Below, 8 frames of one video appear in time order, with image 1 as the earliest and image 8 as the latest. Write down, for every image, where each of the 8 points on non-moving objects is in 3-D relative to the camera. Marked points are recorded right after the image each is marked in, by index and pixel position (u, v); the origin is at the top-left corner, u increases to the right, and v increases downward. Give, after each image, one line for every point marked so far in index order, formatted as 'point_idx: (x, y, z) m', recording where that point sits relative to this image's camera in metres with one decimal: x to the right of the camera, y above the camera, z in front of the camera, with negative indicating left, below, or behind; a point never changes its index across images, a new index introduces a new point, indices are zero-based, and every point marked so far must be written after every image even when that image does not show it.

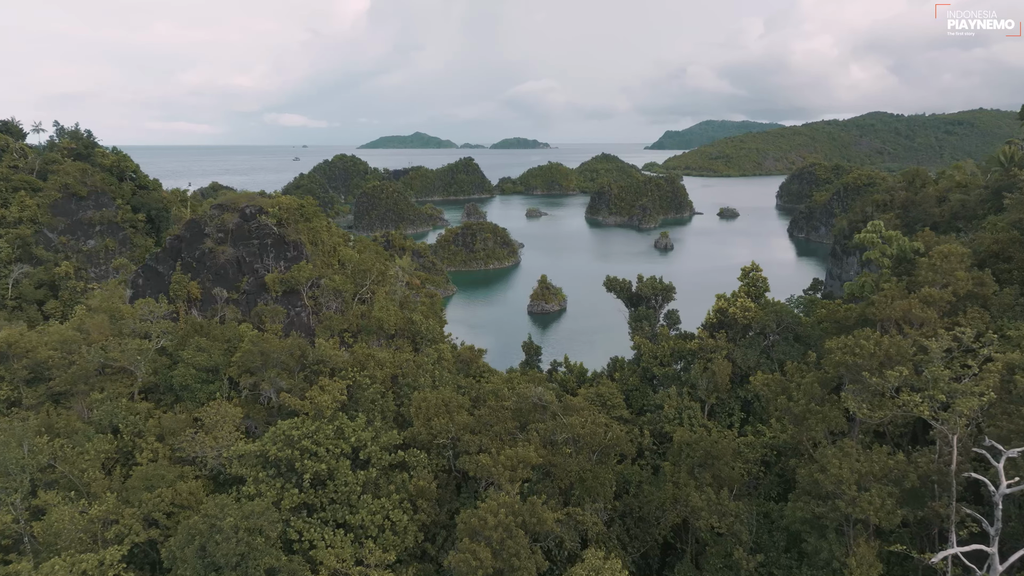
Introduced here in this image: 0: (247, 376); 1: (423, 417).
0: (-6.8, -2.3, +18.3) m
1: (-2.2, -3.2, +17.8) m
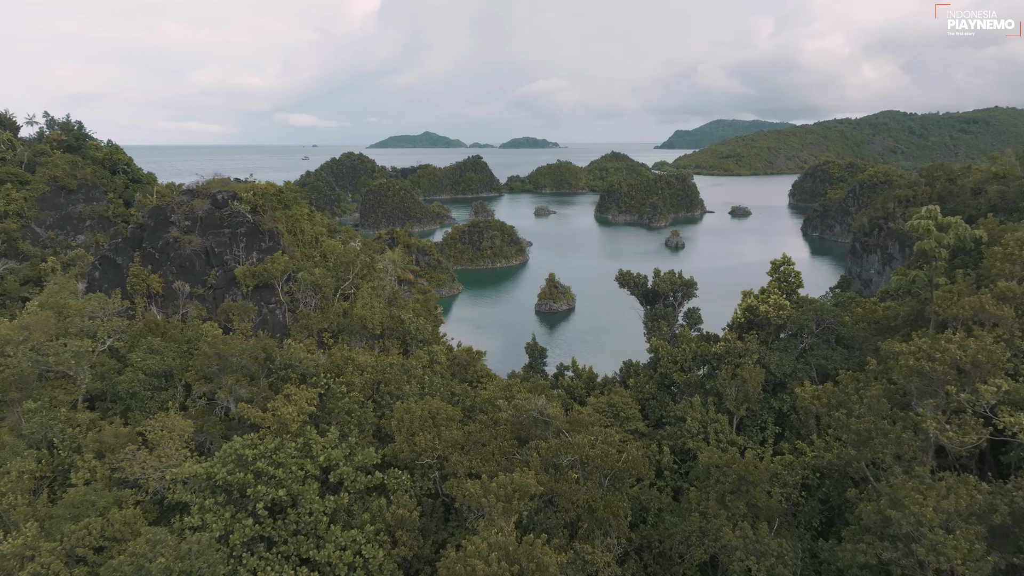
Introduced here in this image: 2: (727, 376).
0: (-6.9, -2.1, +15.8) m
1: (-2.3, -3.1, +15.2) m
2: (+5.3, -2.2, +17.6) m
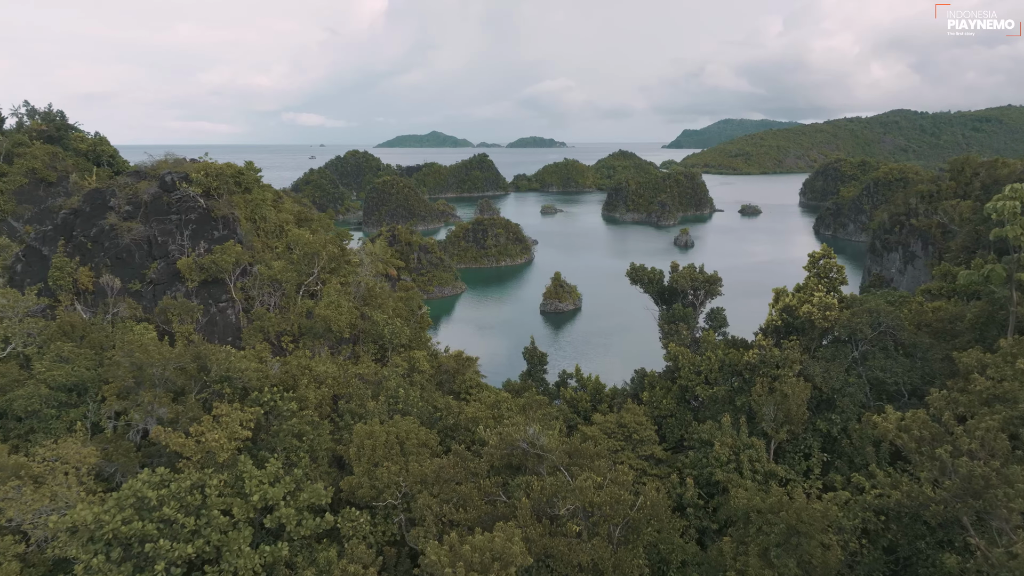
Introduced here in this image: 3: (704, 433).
0: (-7.1, -2.0, +12.8) m
1: (-2.5, -3.0, +12.2) m
2: (+5.1, -2.1, +14.5) m
3: (+4.0, -3.0, +14.7) m
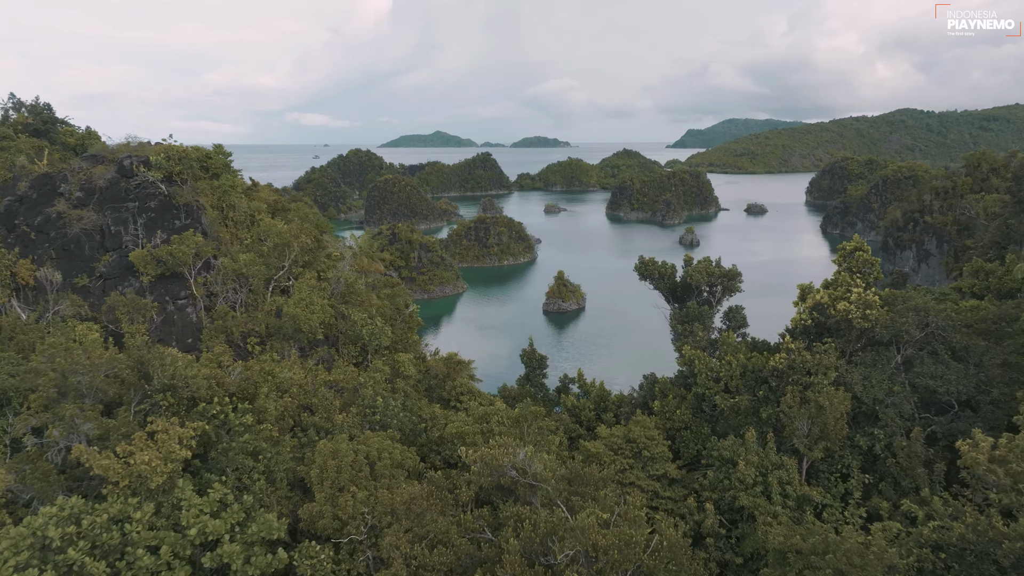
0: (-7.3, -1.9, +10.9) m
1: (-2.7, -2.9, +10.3) m
2: (+5.0, -2.0, +12.5) m
3: (+3.8, -2.9, +12.7) m
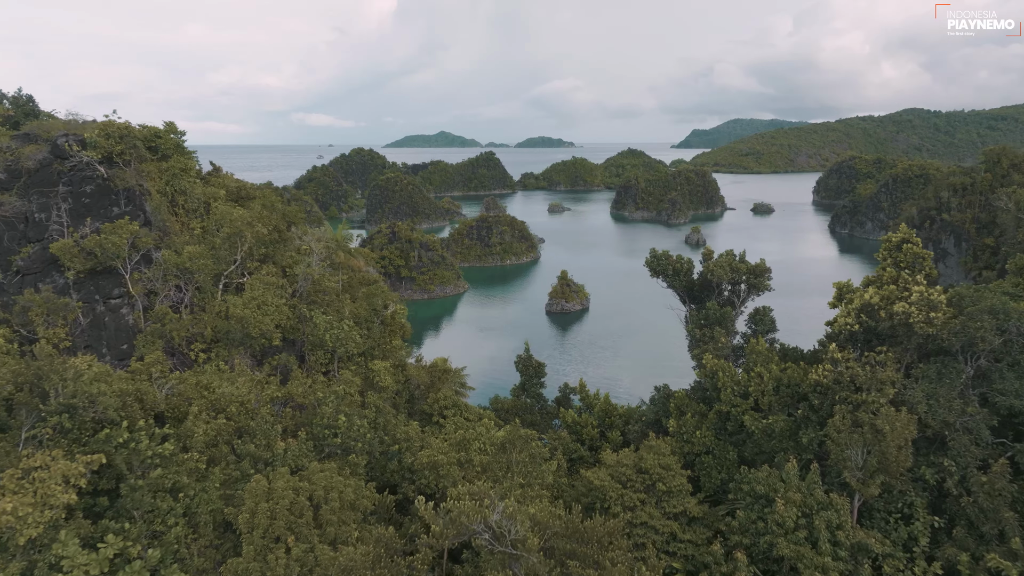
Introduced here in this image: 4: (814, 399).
0: (-7.5, -1.8, +8.6) m
1: (-2.9, -2.8, +8.0) m
2: (+4.8, -2.0, +10.2) m
3: (+3.6, -2.9, +10.4) m
4: (+4.7, -1.7, +11.1) m
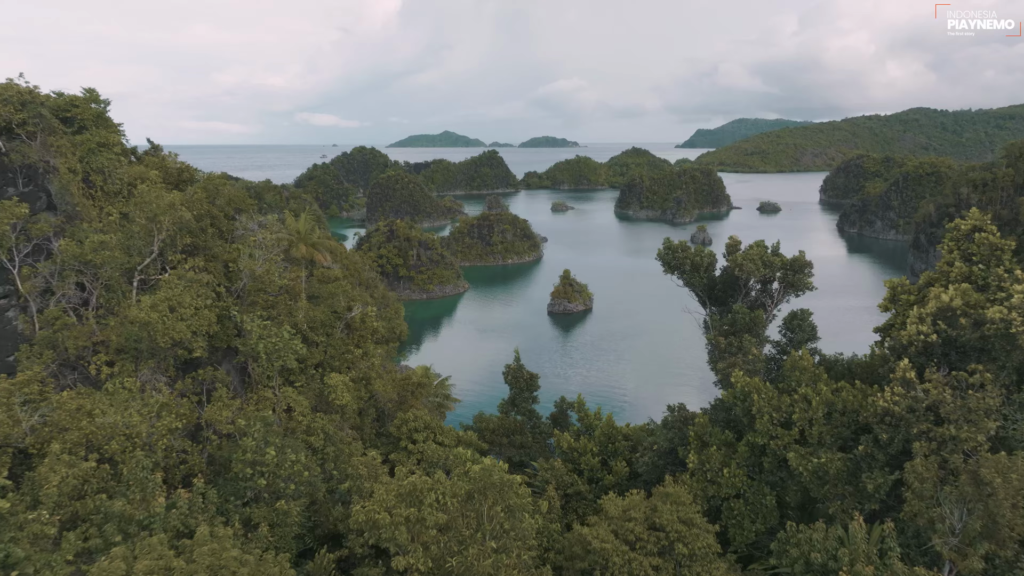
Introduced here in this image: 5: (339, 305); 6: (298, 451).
0: (-7.8, -1.8, +6.1) m
1: (-3.2, -2.8, +5.4) m
2: (+4.5, -1.9, +7.6) m
3: (+3.3, -2.8, +7.8) m
4: (+4.4, -1.7, +8.4) m
5: (-3.6, -0.4, +15.1) m
6: (-3.0, -2.2, +9.9) m
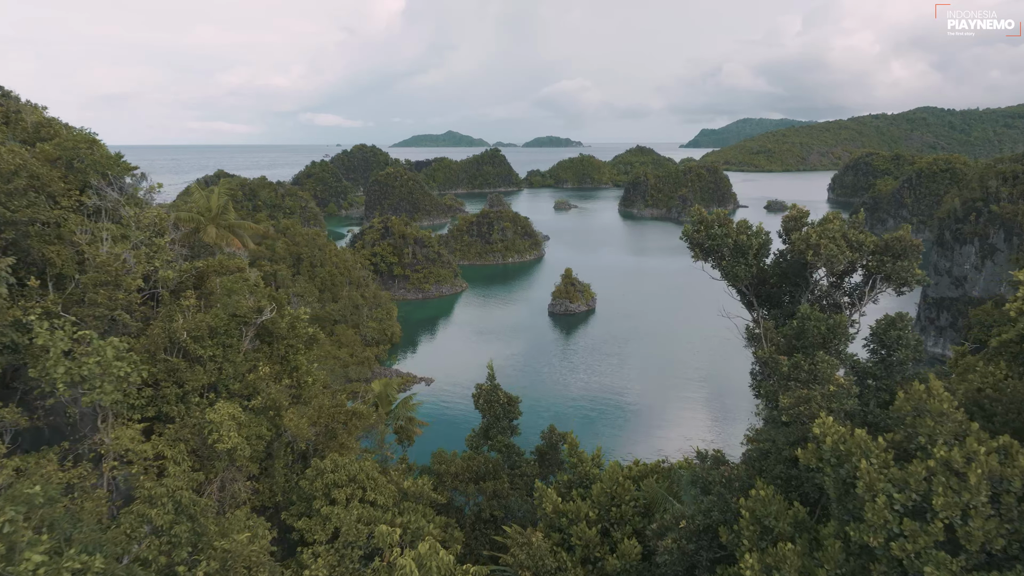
0: (-8.4, -1.7, +2.2) m
1: (-3.8, -2.7, +1.5) m
2: (+3.9, -1.9, +3.6) m
3: (+2.8, -2.8, +3.9) m
4: (+3.9, -1.6, +4.5) m
5: (-4.1, -0.3, +11.2) m
6: (-3.5, -2.1, +6.0) m
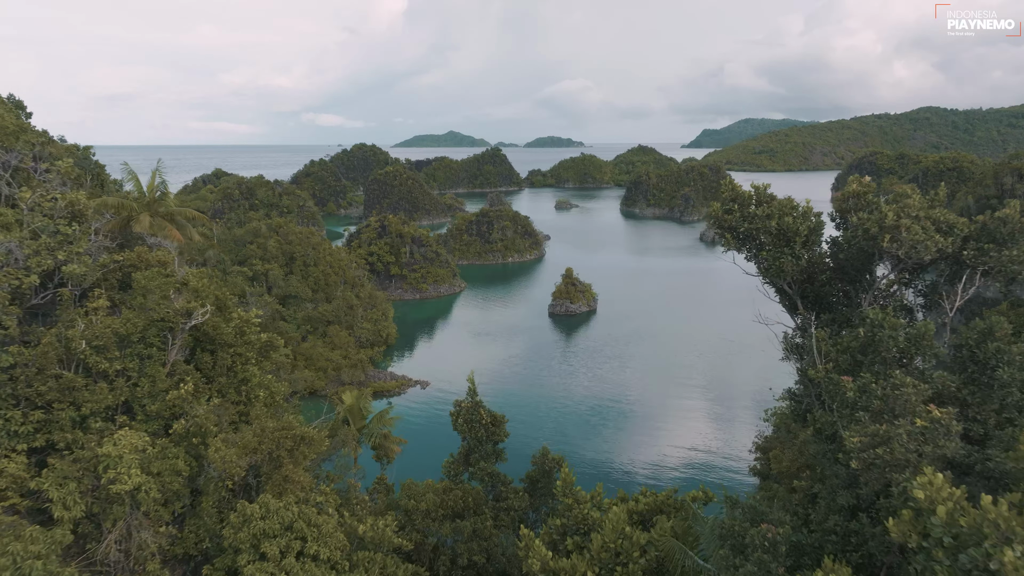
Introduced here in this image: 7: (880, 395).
0: (-8.6, -1.7, +0.3) m
1: (-4.0, -2.7, -0.4) m
2: (+3.7, -1.8, +1.7) m
3: (+2.5, -2.7, +2.0) m
4: (+3.7, -1.6, +2.6) m
5: (-4.3, -0.3, +9.3) m
6: (-3.7, -2.1, +4.1) m
7: (+2.9, -0.9, +5.6) m
